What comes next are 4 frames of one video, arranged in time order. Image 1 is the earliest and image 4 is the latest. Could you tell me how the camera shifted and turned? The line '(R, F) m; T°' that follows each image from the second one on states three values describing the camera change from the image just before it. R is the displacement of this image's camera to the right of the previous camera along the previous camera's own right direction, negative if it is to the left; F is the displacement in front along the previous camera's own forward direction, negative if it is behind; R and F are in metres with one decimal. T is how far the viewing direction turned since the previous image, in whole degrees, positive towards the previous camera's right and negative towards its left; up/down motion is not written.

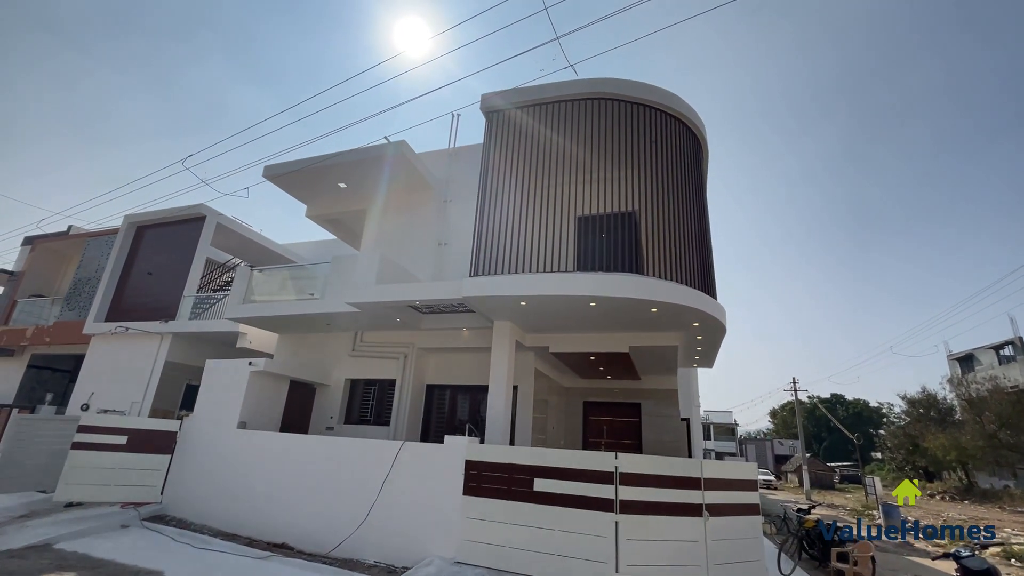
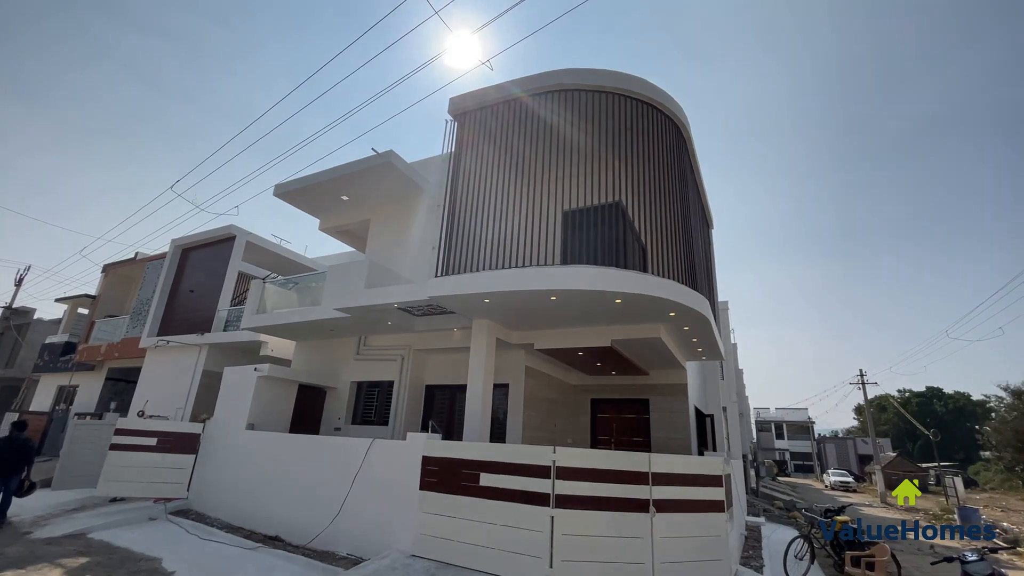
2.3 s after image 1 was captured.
(+1.2, 0.0) m; -7°
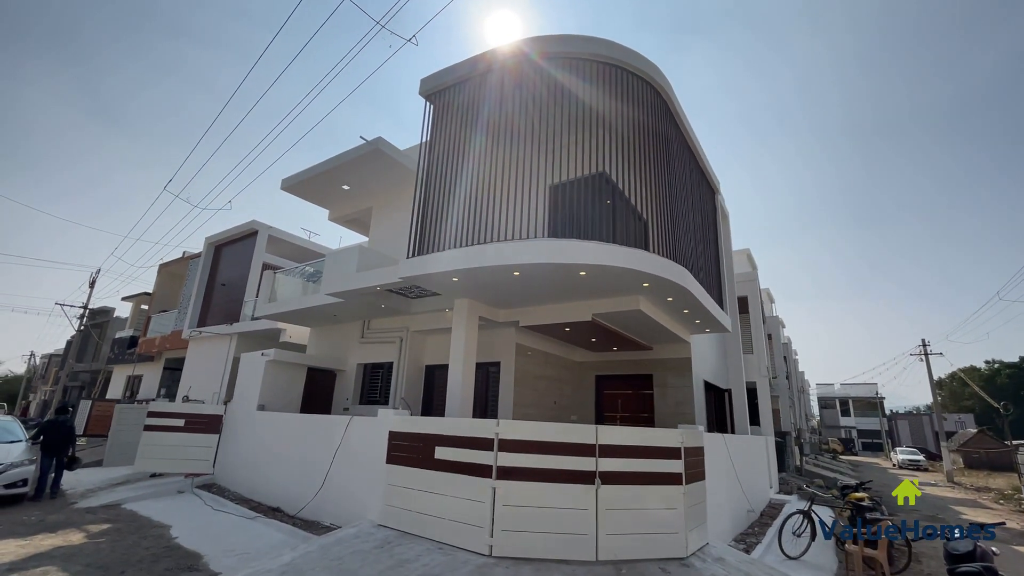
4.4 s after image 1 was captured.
(+1.1, +0.1) m; -6°
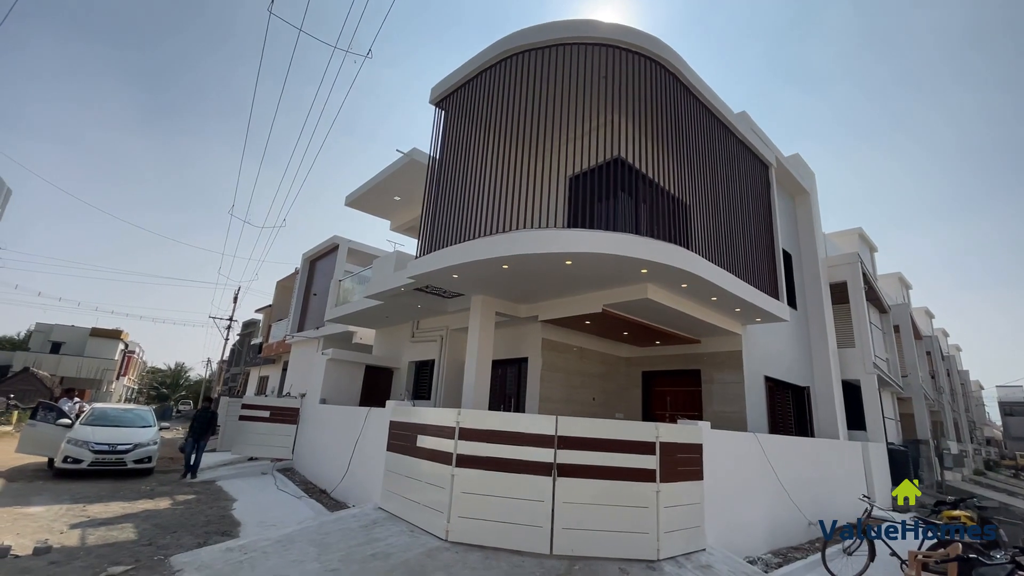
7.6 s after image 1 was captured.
(+1.5, +0.1) m; -13°
